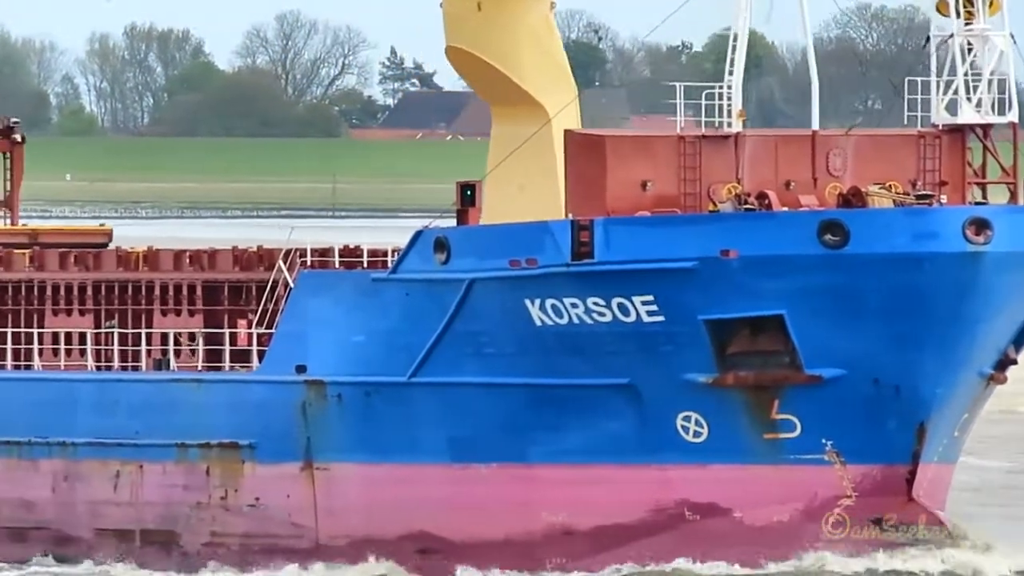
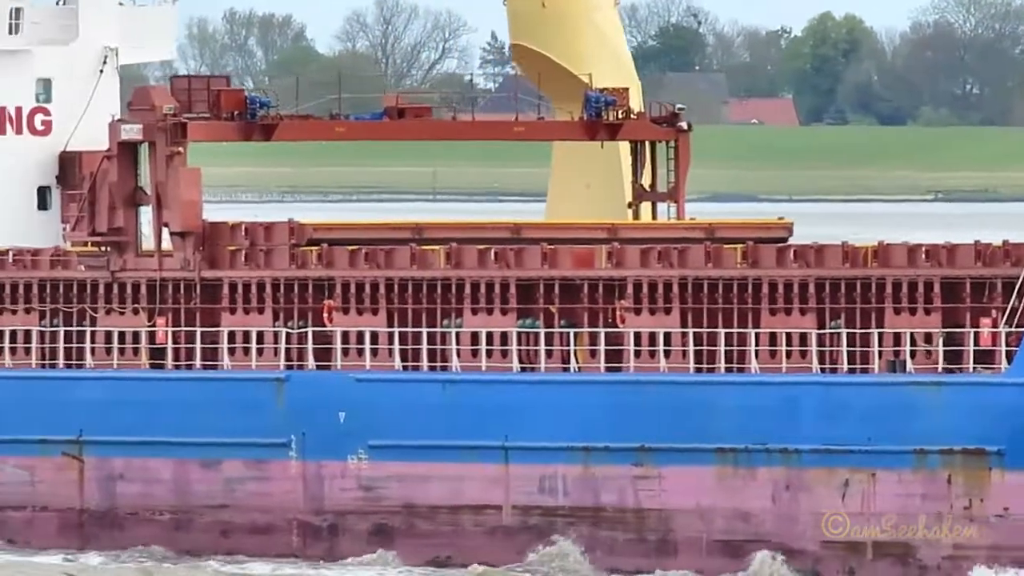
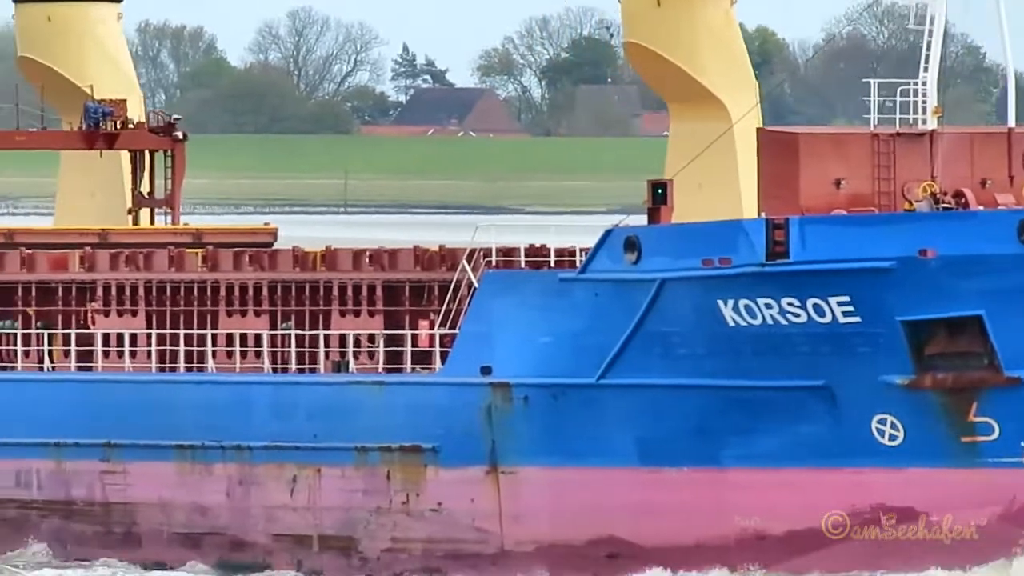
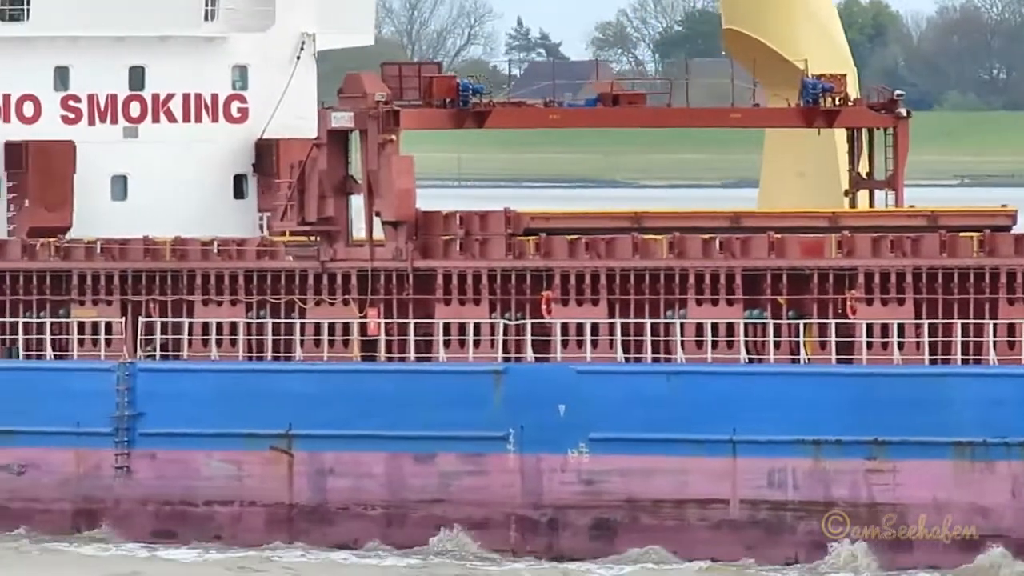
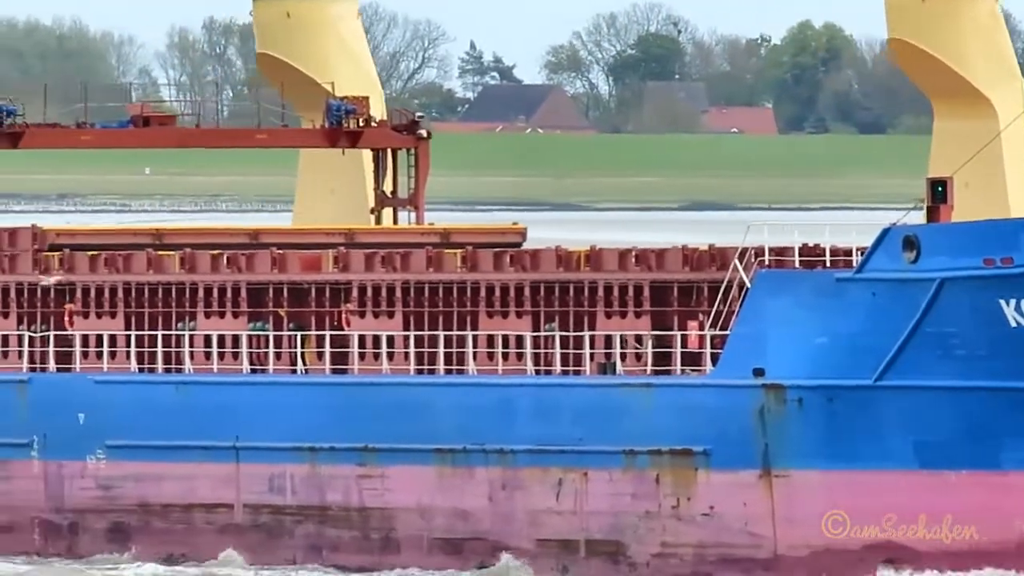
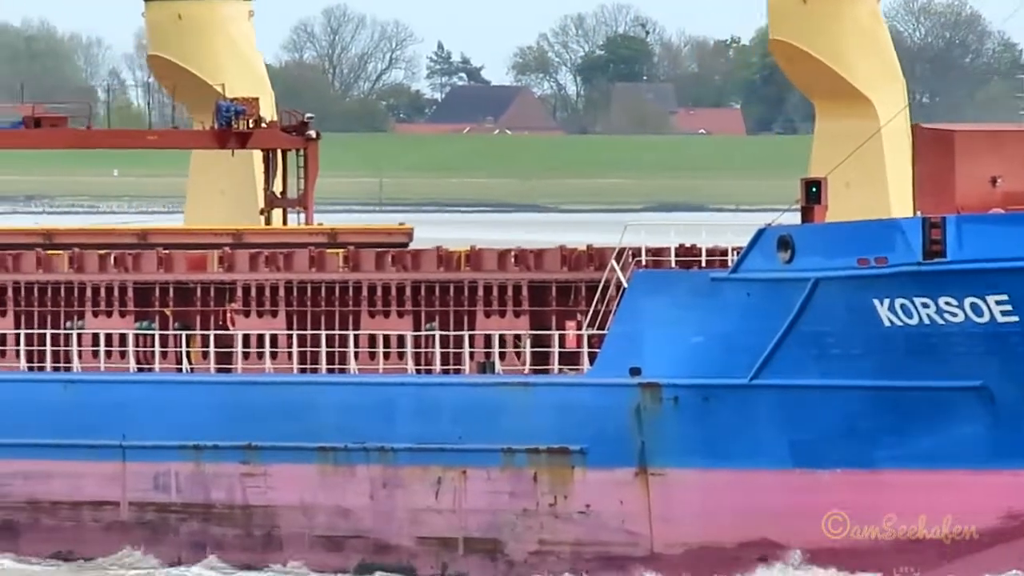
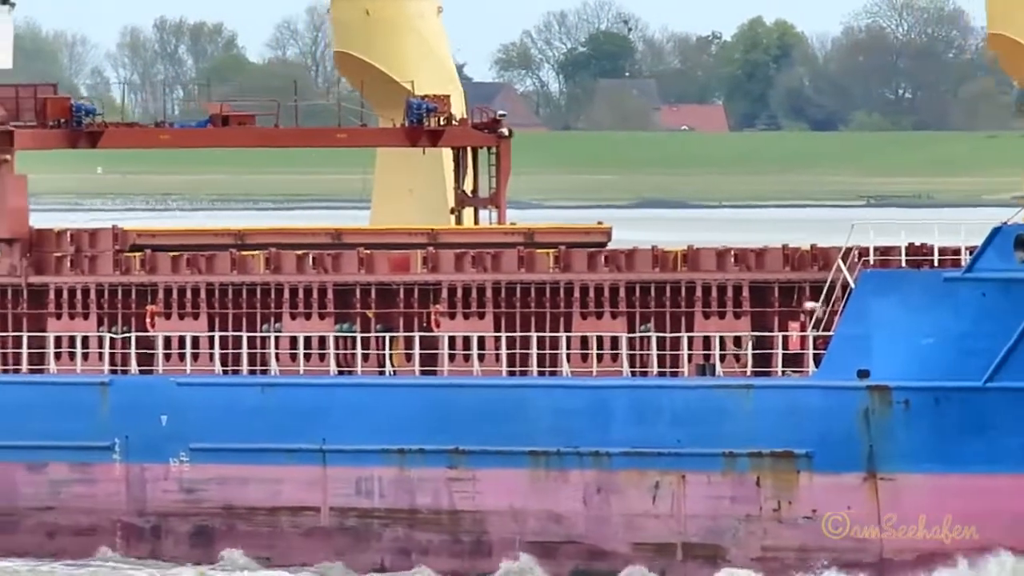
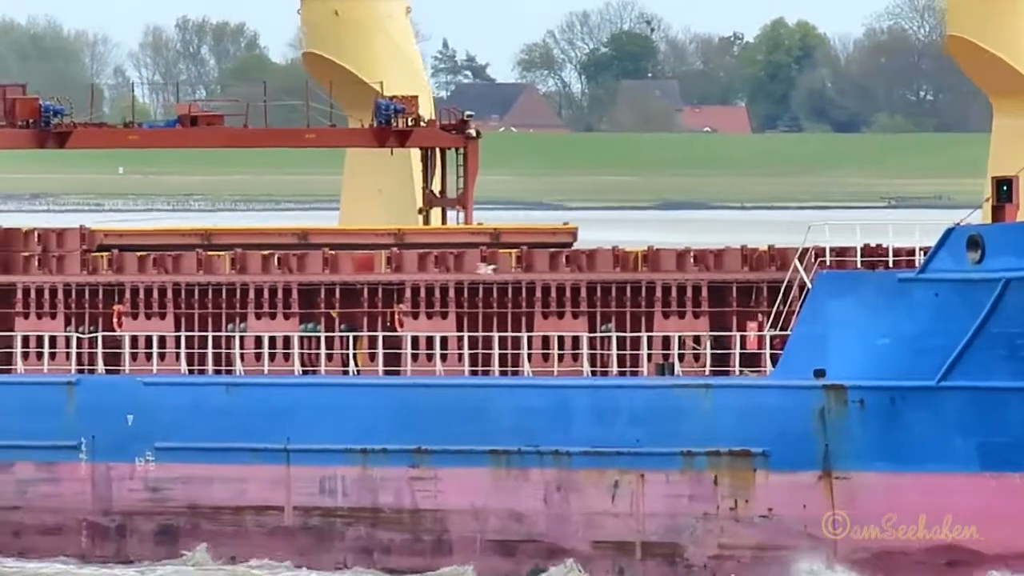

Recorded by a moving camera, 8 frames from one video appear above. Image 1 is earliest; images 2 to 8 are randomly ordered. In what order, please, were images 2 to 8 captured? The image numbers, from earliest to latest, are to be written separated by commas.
3, 6, 5, 8, 7, 2, 4
